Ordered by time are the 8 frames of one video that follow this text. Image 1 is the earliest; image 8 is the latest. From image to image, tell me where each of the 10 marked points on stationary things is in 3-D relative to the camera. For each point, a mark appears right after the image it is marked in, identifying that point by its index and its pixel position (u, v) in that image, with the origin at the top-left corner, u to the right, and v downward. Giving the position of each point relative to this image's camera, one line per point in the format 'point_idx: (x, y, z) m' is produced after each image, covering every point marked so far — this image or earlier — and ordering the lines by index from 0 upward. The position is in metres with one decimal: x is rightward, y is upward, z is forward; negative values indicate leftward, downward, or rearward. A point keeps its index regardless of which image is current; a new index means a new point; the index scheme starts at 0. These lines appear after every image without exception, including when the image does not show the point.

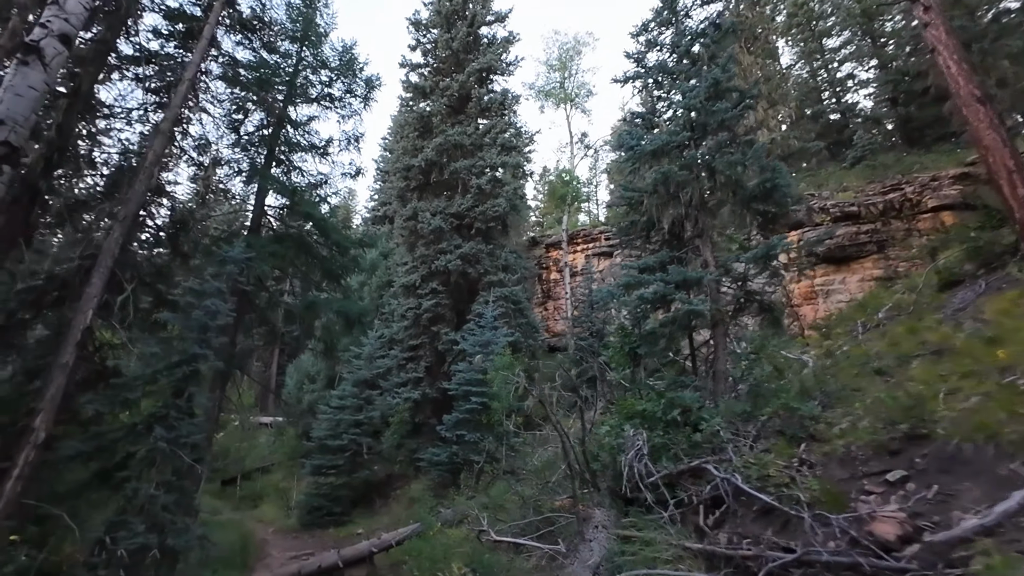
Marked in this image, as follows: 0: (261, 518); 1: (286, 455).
0: (-9.1, -8.3, +15.3) m
1: (-9.4, -7.0, +17.7) m
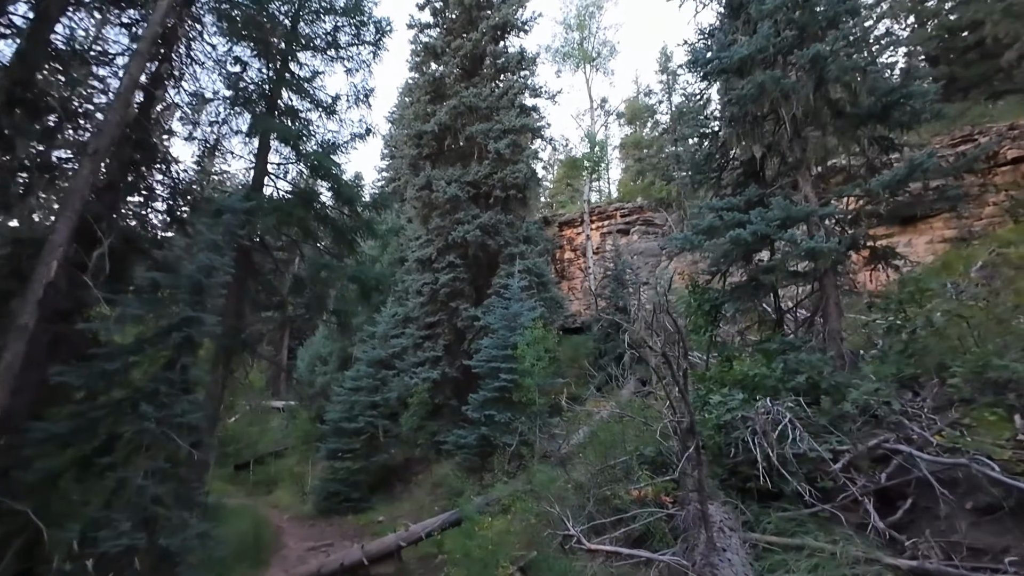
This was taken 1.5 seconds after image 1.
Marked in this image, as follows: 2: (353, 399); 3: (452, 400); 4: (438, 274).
0: (-8.2, -7.5, +14.6) m
1: (-8.5, -6.1, +17.0) m
2: (-5.3, -3.7, +14.2) m
3: (-2.0, -3.7, +14.2) m
4: (-2.6, +0.5, +15.1) m
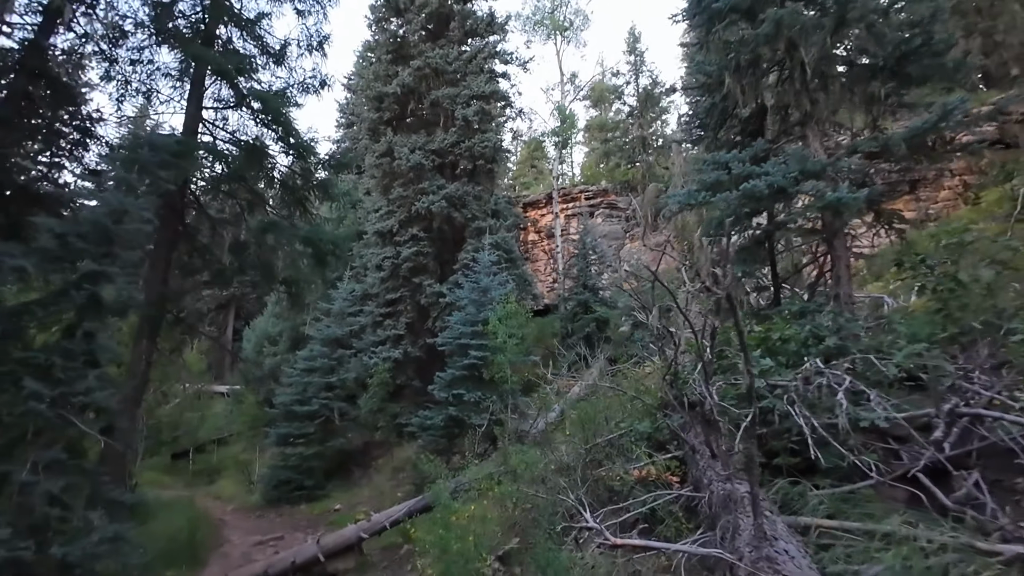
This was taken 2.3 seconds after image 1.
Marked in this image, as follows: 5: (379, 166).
0: (-9.3, -6.6, +13.4) m
1: (-9.9, -5.1, +15.8) m
2: (-6.4, -2.8, +13.1) m
3: (-3.1, -2.9, +13.4) m
4: (-3.7, +1.3, +14.1) m
5: (-4.7, +4.3, +15.0) m
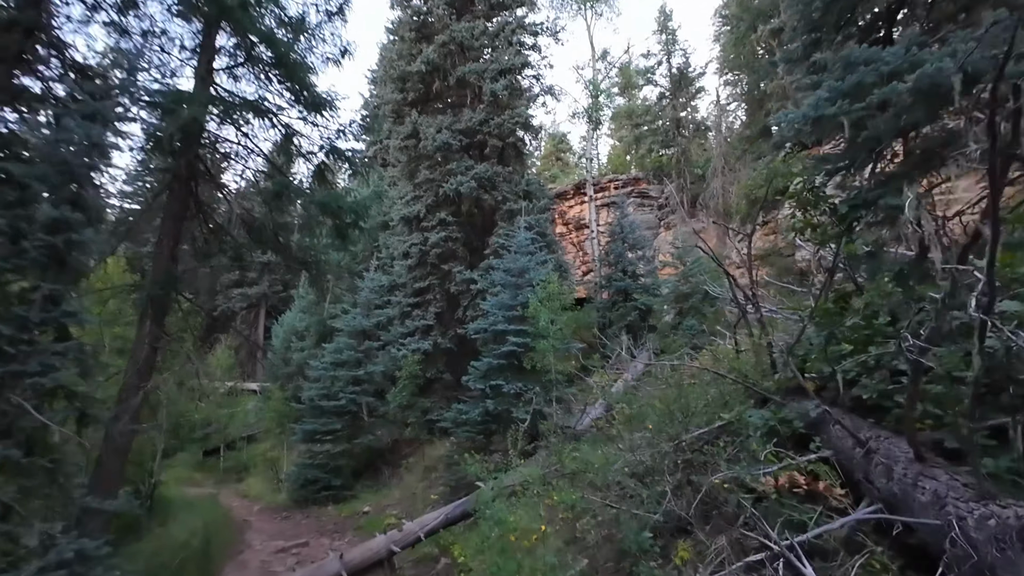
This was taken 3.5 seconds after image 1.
0: (-8.2, -6.3, +13.0) m
1: (-8.6, -4.8, +15.3) m
2: (-5.3, -2.5, +12.4) m
3: (-2.0, -2.5, +12.6) m
4: (-2.6, +1.7, +13.3) m
5: (-3.6, +4.7, +14.2) m
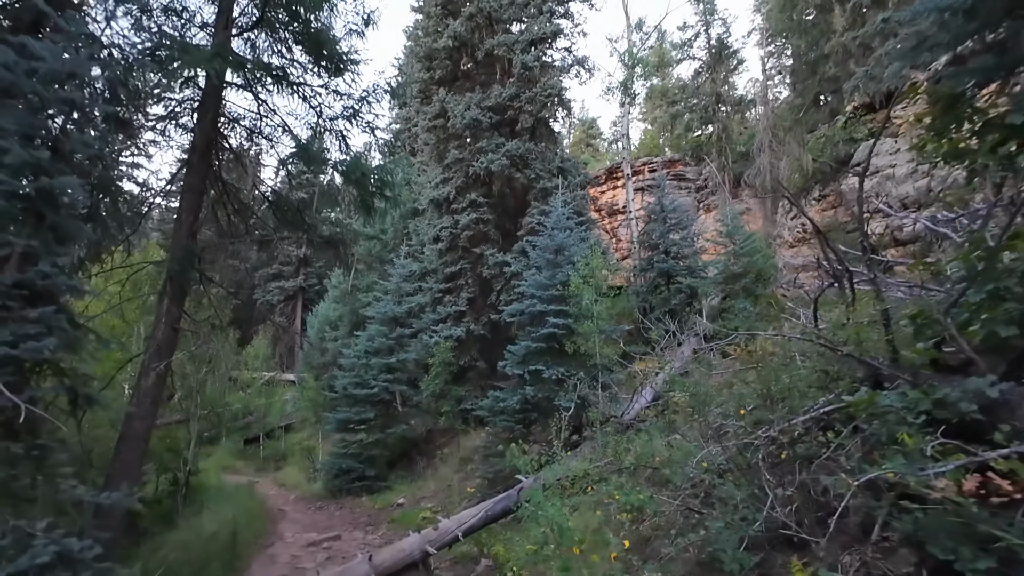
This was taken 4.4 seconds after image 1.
0: (-7.0, -5.9, +12.9) m
1: (-7.3, -4.4, +15.3) m
2: (-4.2, -2.1, +12.2) m
3: (-0.9, -2.1, +12.0) m
4: (-1.6, +2.2, +12.8) m
5: (-2.6, +5.1, +13.7) m
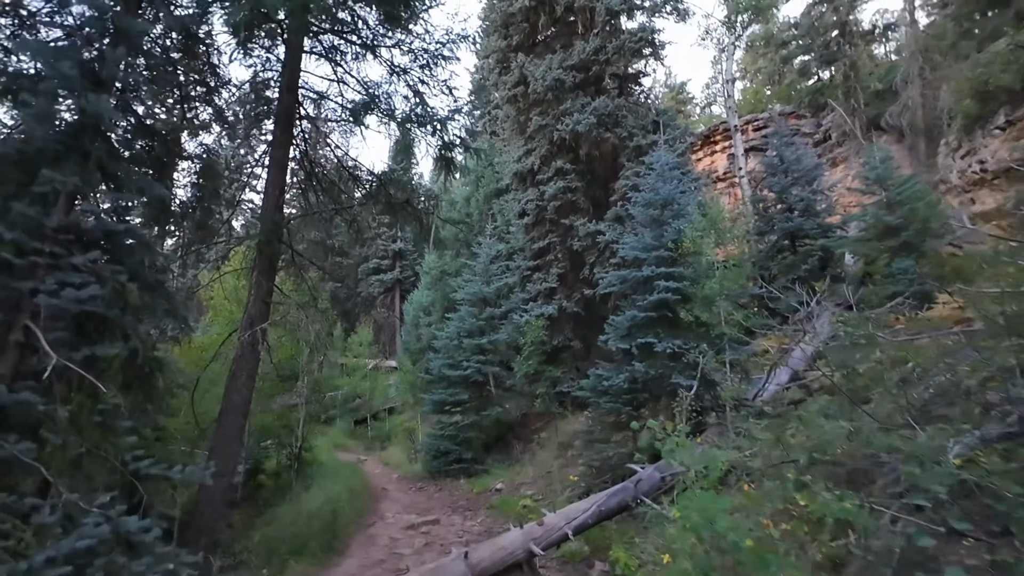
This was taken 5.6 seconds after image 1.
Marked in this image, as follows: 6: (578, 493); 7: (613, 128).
0: (-3.9, -5.5, +13.4) m
1: (-3.8, -3.9, +15.7) m
2: (-1.6, -1.6, +12.0) m
3: (+1.6, -1.4, +11.2) m
4: (+0.9, +2.8, +11.9) m
5: (0.0, +5.8, +12.9) m
6: (+1.1, -3.5, +7.2) m
7: (+2.7, +4.3, +11.5) m
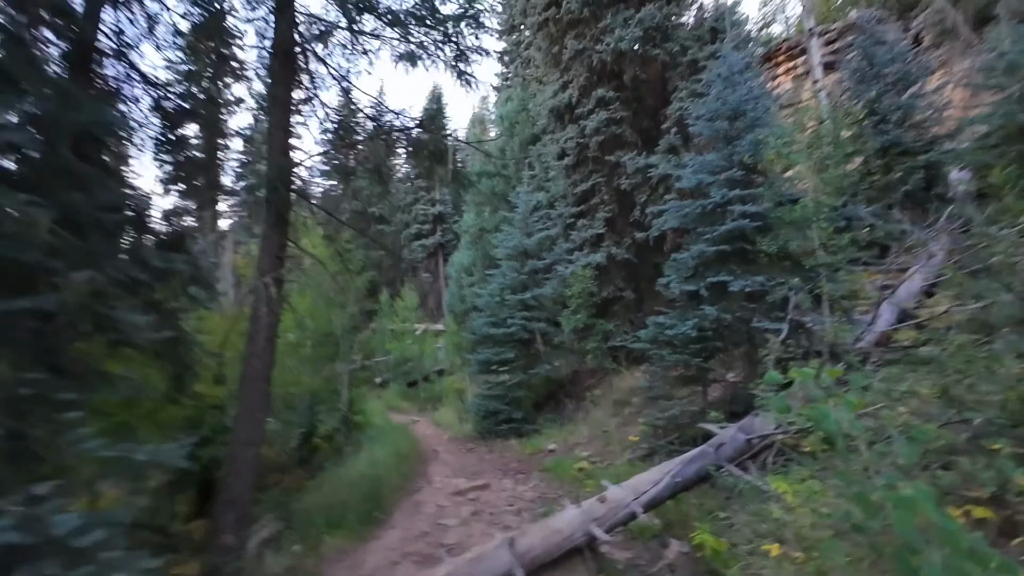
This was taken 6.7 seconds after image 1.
0: (-2.3, -4.2, +13.3) m
1: (-2.1, -2.5, +15.5) m
2: (-0.4, -0.3, +11.3) m
3: (+2.7, -0.1, +10.2) m
4: (+1.8, +4.2, +10.6) m
5: (+0.9, +7.1, +11.5) m
6: (+1.9, -2.5, +6.5) m
7: (+3.5, +5.7, +9.9) m
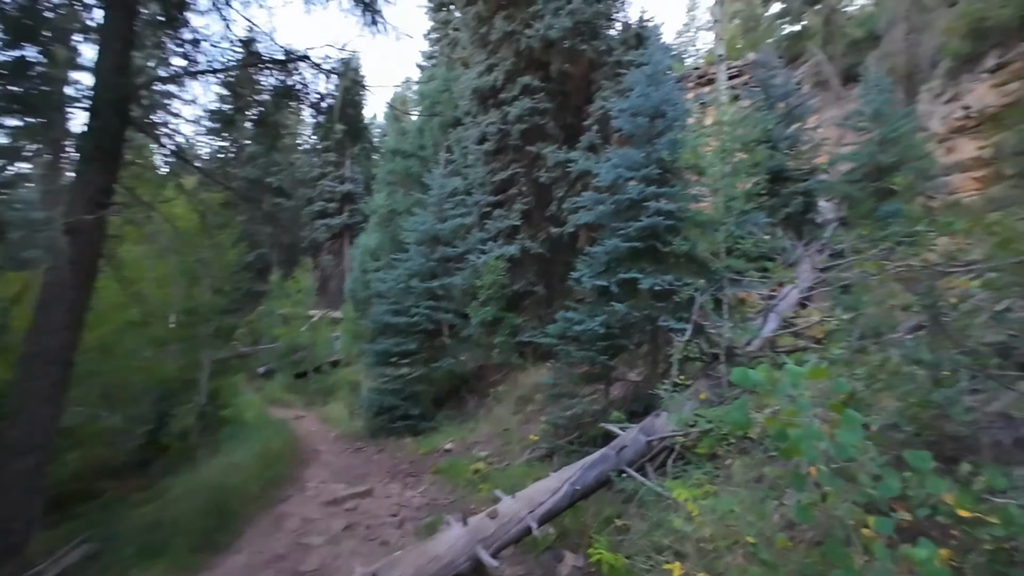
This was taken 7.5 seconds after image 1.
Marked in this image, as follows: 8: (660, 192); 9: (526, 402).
0: (-5.3, -3.7, +12.1) m
1: (-5.3, -1.9, +14.2) m
2: (-2.7, 0.0, +10.5) m
3: (+0.6, 0.0, +10.0) m
4: (-0.1, +4.3, +10.2) m
5: (-1.0, +7.4, +10.9) m
6: (+0.4, -2.4, +6.3) m
7: (+1.8, +5.7, +9.8) m
8: (+1.8, +1.2, +5.5) m
9: (+0.3, -2.3, +8.7) m
